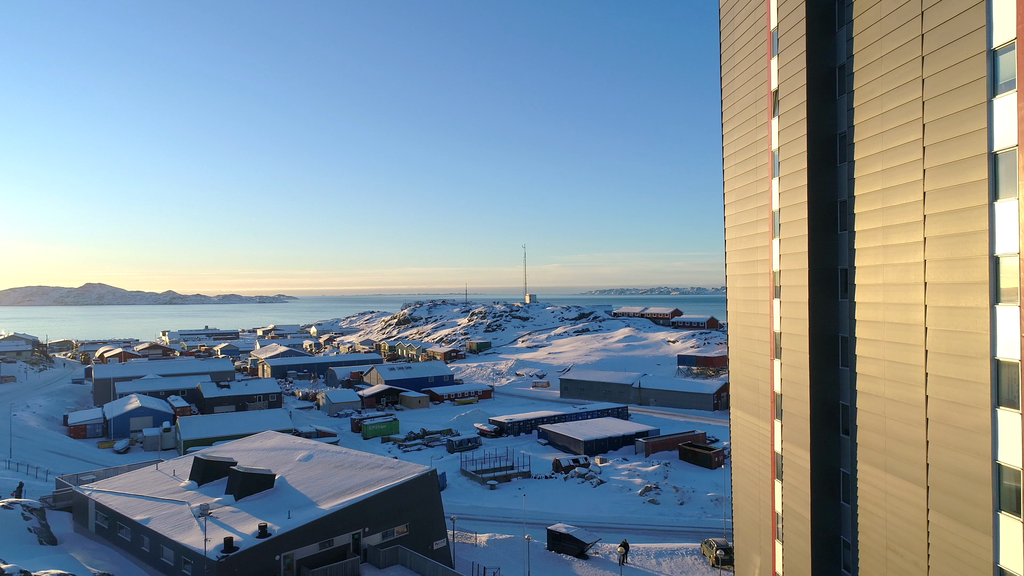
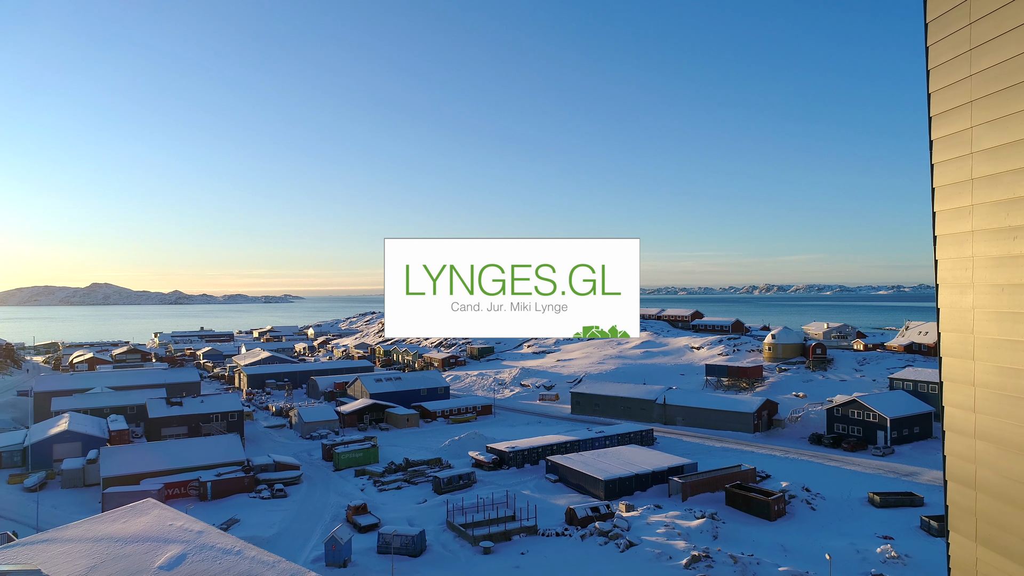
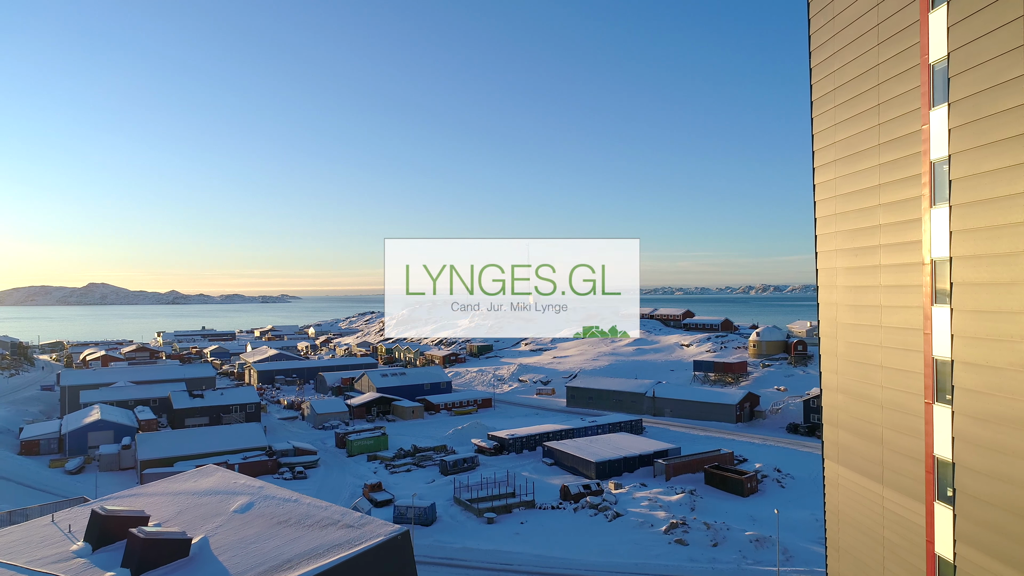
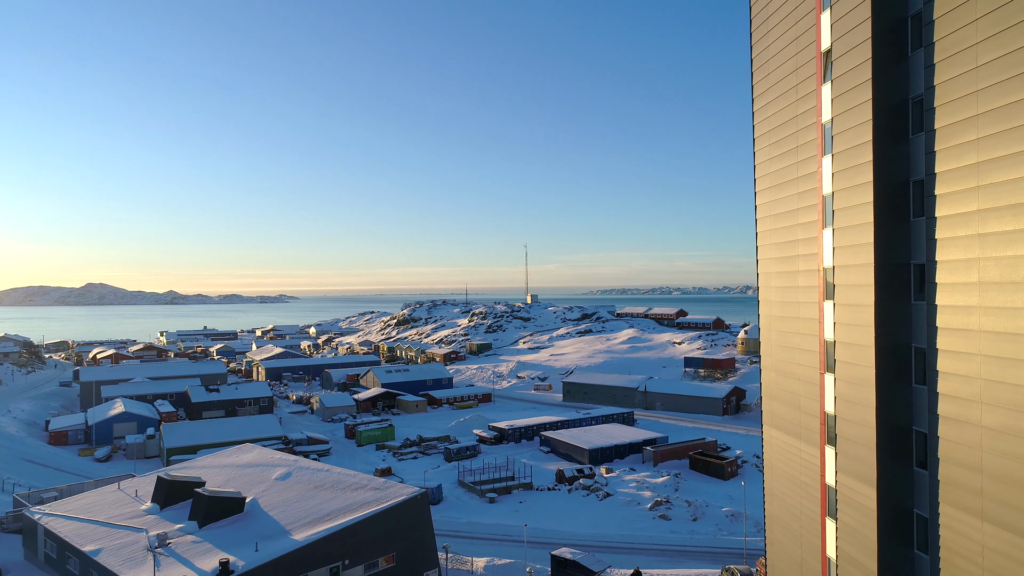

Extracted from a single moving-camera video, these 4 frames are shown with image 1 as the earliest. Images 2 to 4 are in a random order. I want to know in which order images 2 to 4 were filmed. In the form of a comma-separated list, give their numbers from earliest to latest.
4, 3, 2
